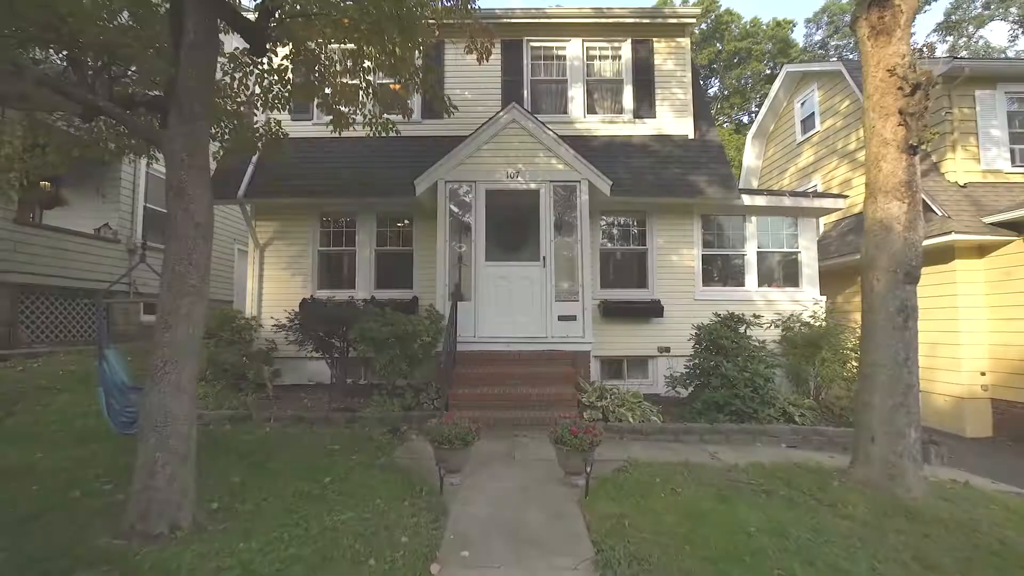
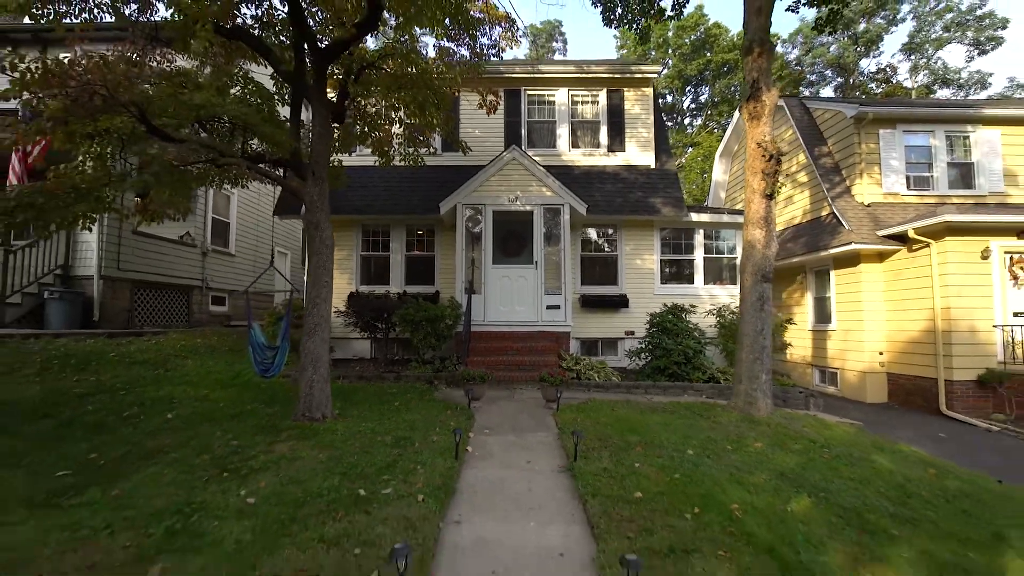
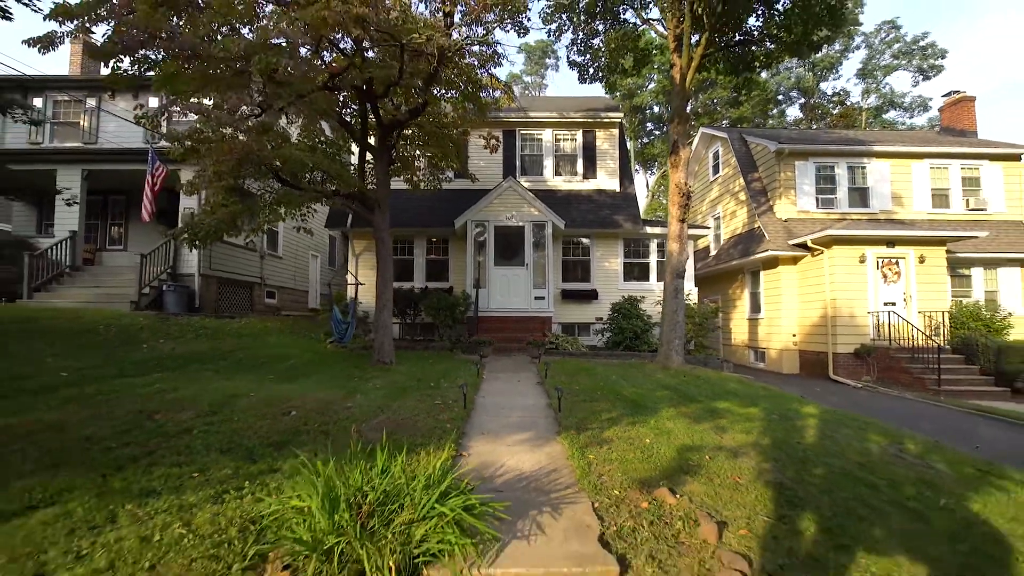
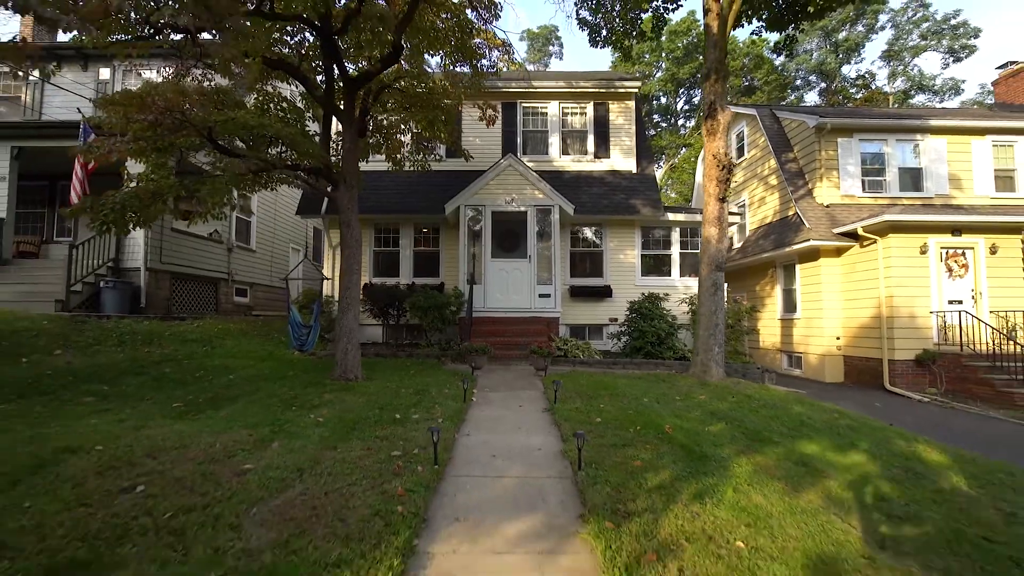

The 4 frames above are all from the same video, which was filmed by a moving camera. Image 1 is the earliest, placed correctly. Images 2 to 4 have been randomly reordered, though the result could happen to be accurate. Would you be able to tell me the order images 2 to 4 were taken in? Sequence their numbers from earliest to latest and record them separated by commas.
2, 4, 3
